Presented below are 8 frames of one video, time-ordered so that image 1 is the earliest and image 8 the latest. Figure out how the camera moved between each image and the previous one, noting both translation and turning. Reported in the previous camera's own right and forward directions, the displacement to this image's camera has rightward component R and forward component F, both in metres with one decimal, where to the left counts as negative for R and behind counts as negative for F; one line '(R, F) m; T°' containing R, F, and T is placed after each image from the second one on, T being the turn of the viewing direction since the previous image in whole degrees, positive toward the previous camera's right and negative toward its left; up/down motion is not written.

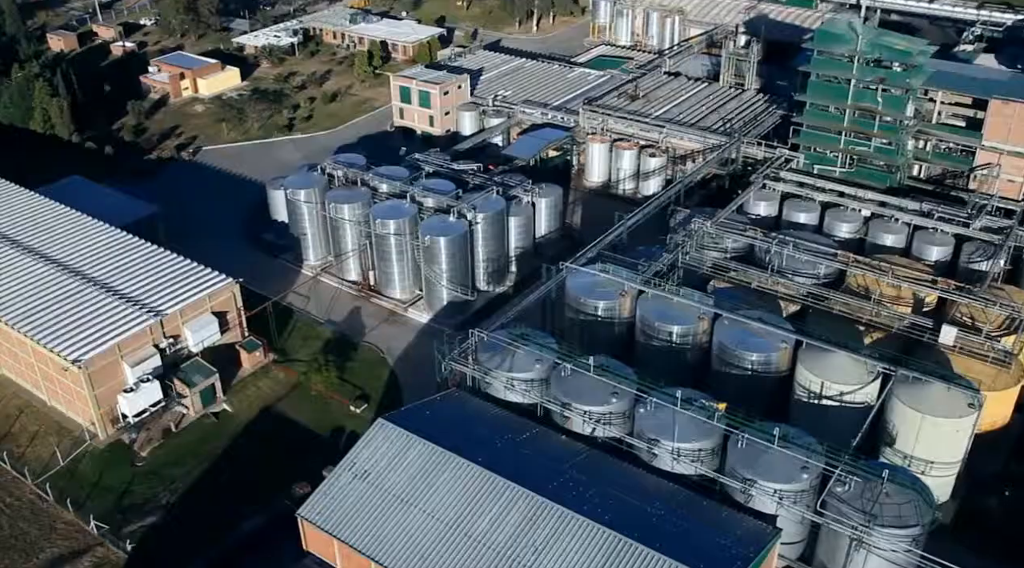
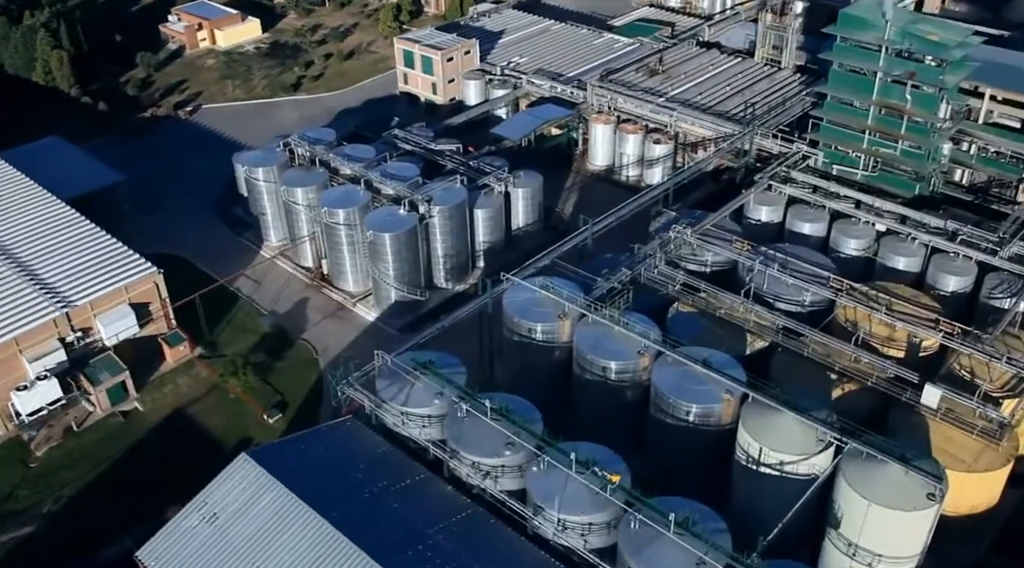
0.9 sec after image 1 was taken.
(+4.6, +3.4) m; -6°
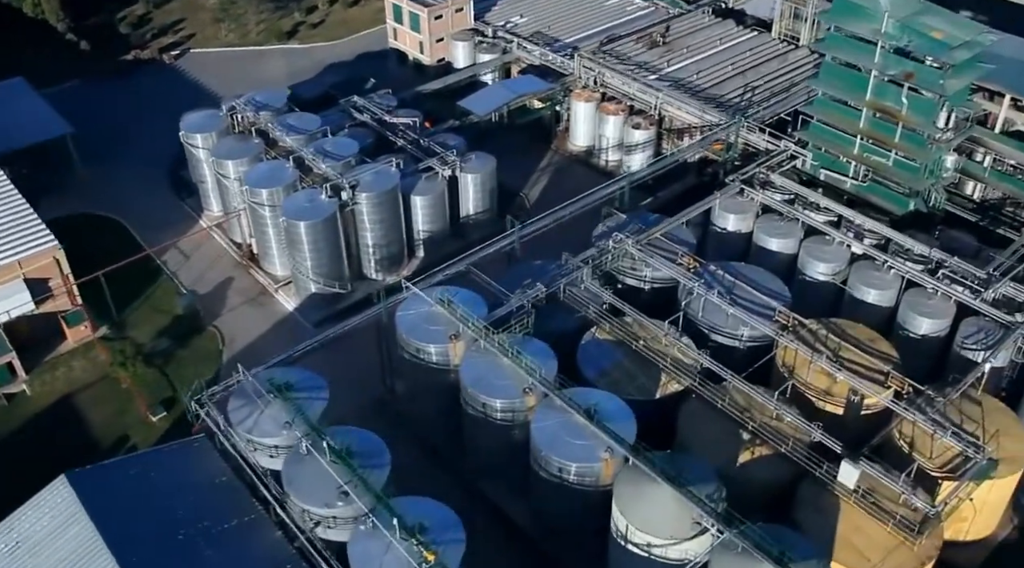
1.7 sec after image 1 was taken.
(+4.7, +2.9) m; -5°
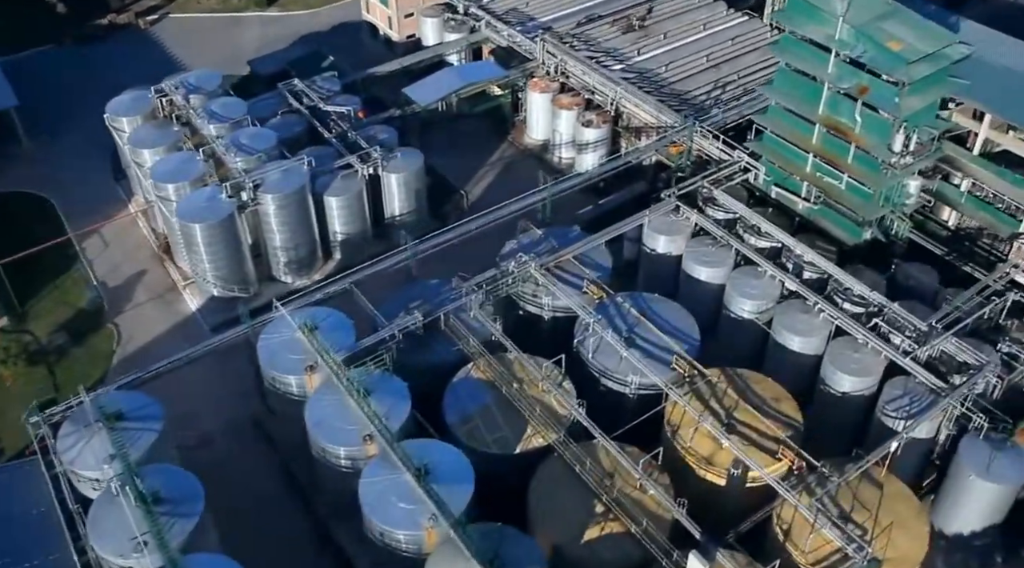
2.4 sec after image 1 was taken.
(+5.0, +2.4) m; -5°
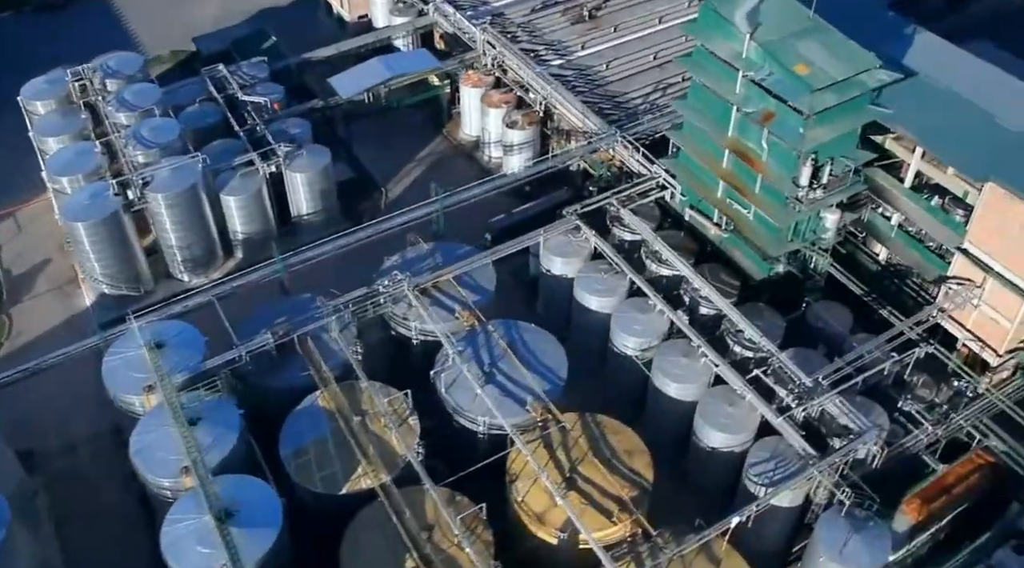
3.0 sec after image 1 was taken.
(+4.7, +1.6) m; -4°
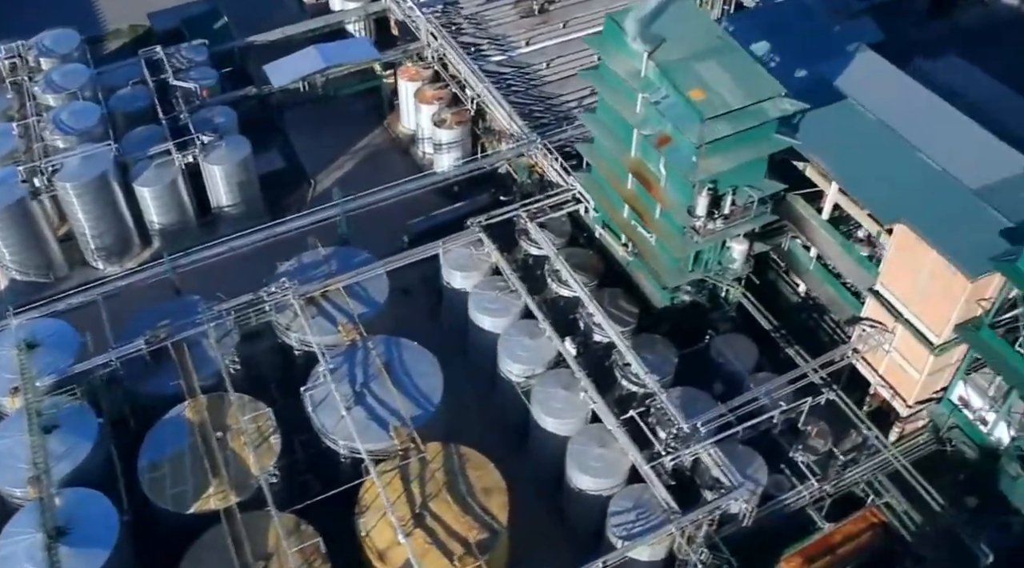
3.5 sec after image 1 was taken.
(+3.7, +1.0) m; -3°
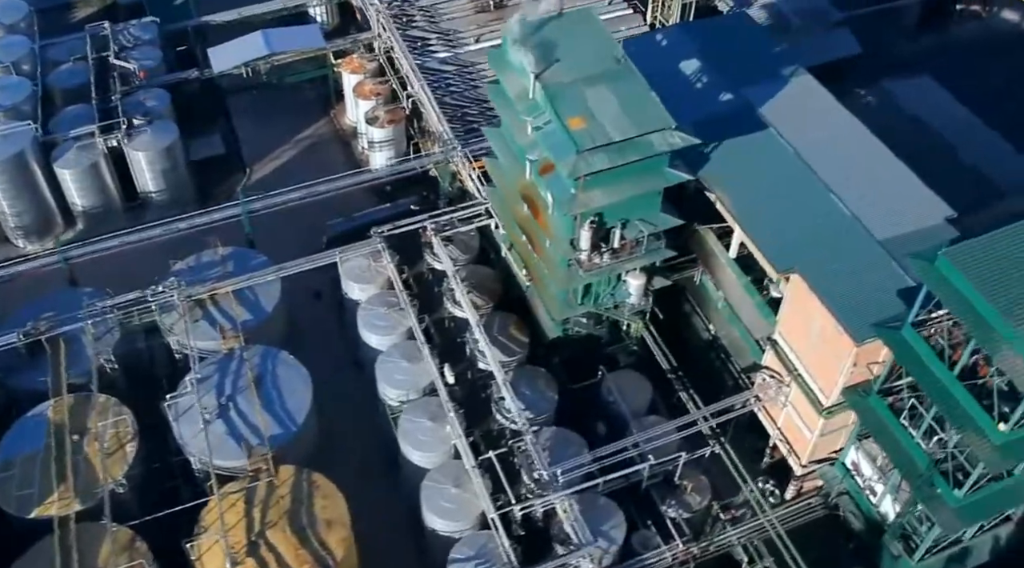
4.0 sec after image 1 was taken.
(+3.7, +1.1) m; -3°
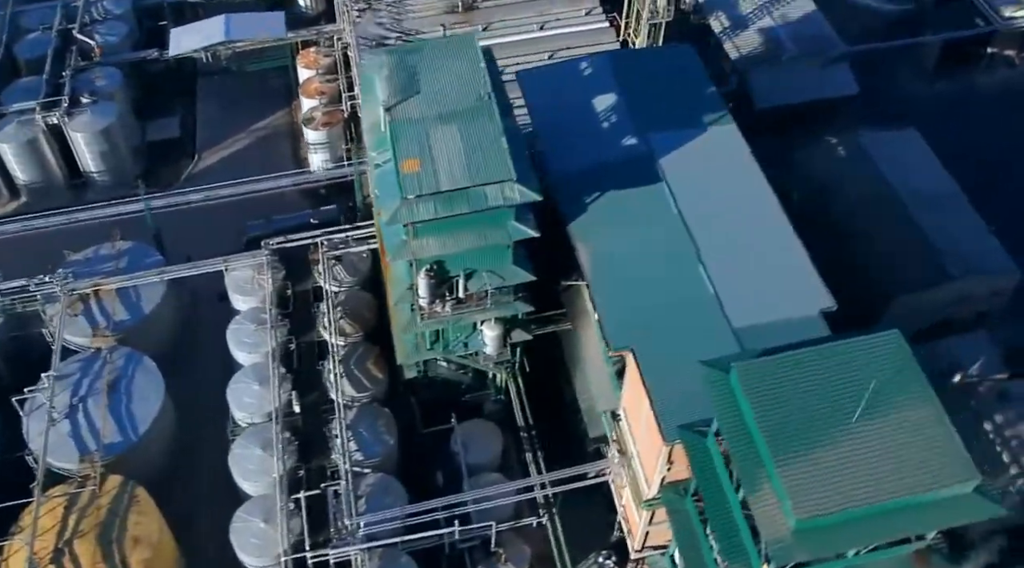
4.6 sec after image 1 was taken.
(+5.1, +1.3) m; -7°
